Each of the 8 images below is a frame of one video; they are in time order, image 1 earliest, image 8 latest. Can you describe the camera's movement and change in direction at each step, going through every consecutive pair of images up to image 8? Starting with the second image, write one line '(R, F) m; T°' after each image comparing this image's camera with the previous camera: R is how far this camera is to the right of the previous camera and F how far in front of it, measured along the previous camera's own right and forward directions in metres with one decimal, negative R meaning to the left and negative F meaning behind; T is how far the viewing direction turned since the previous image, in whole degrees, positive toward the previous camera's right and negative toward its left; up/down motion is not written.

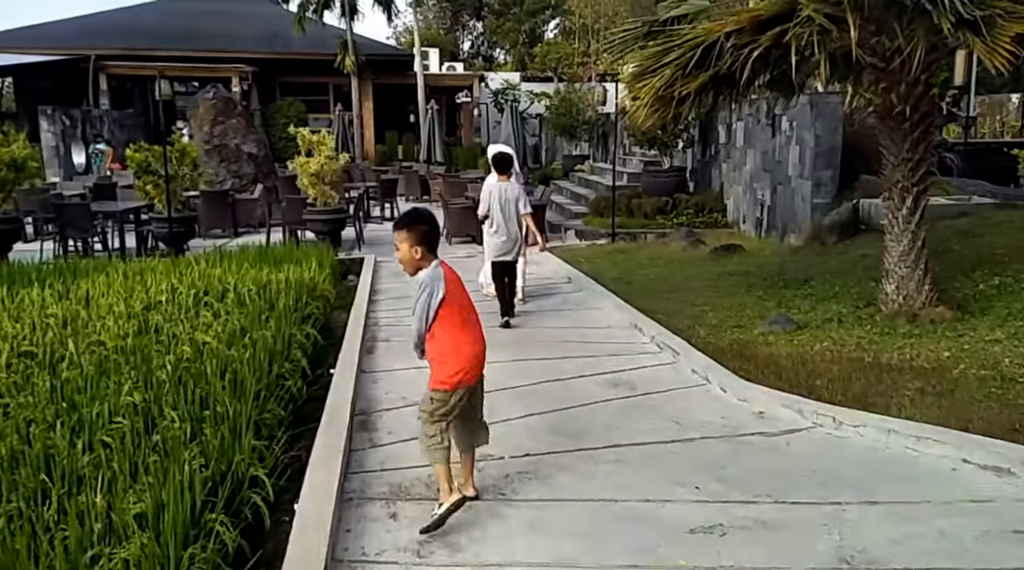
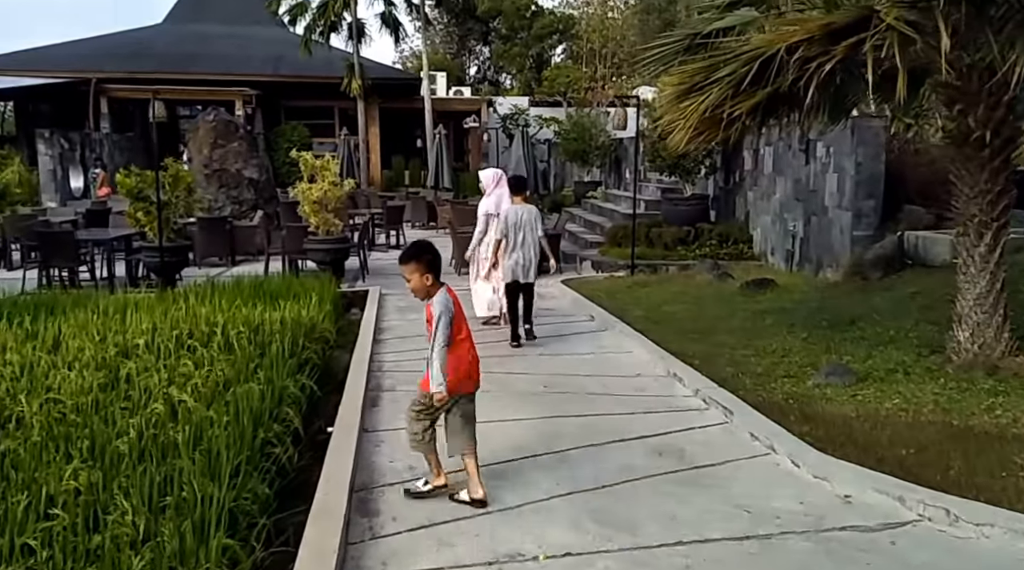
(-0.1, +0.7) m; 0°
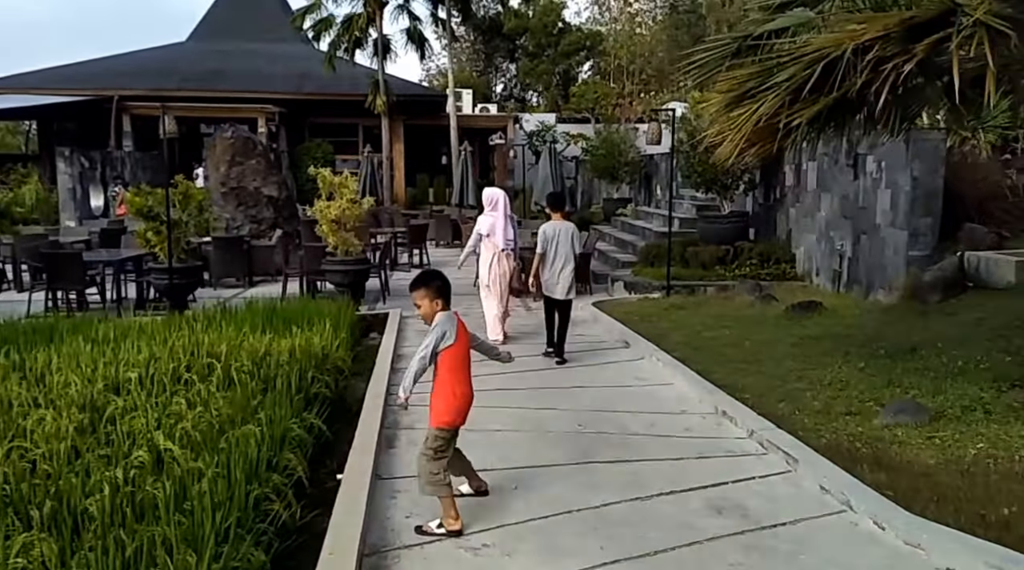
(0.0, +0.5) m; -2°
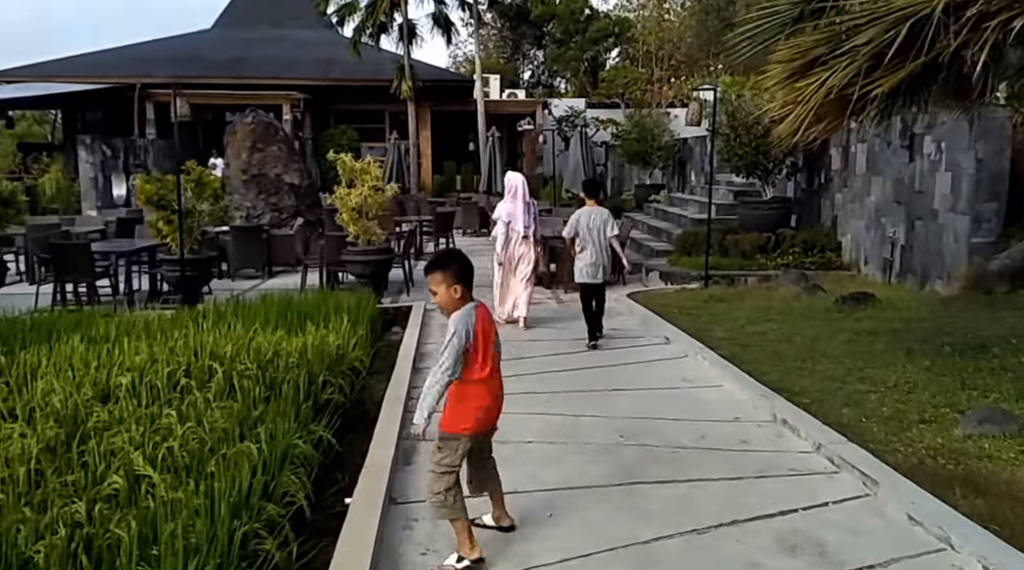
(0.0, +0.5) m; -2°
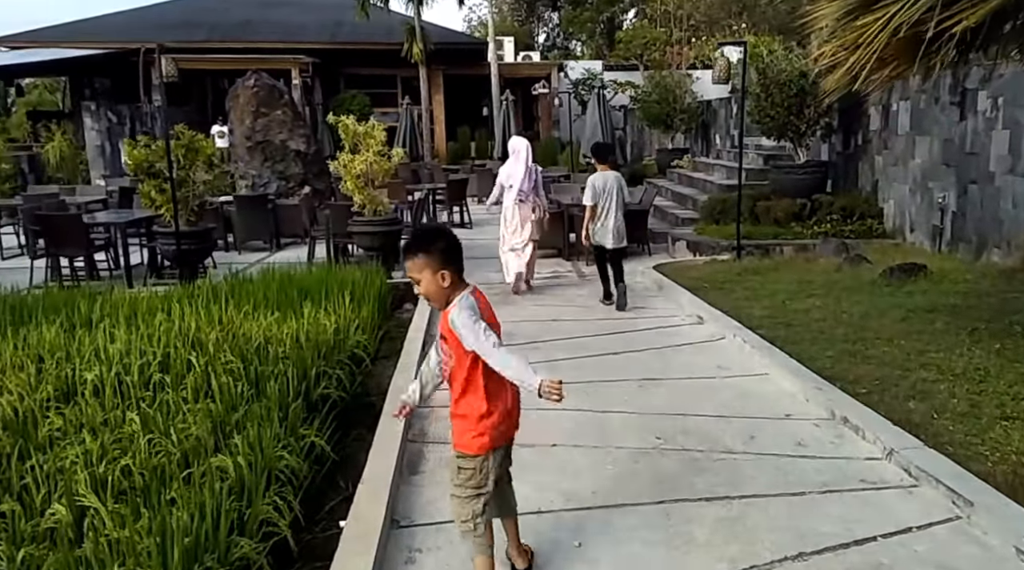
(0.0, +0.5) m; -1°
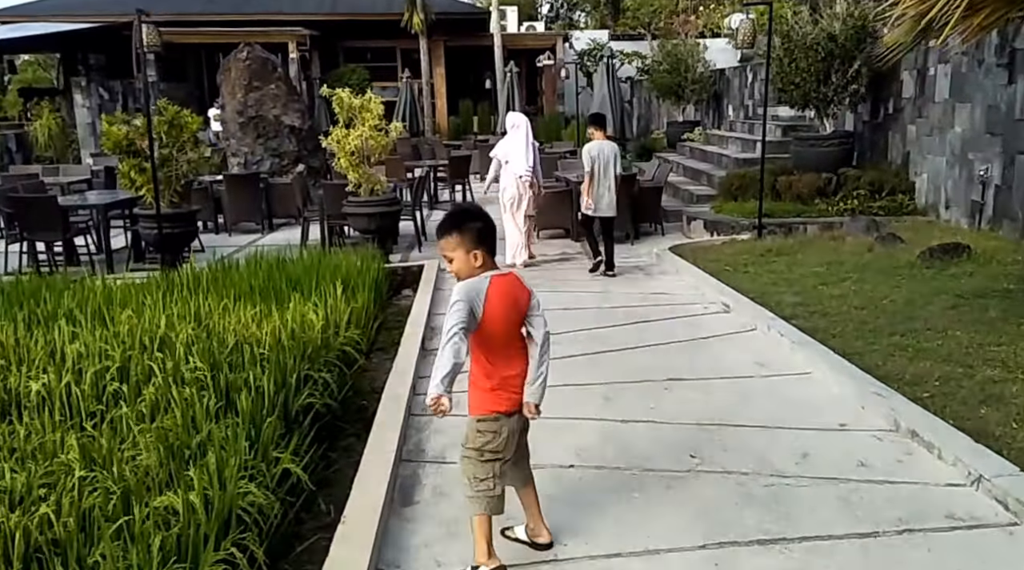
(0.0, +0.5) m; 0°
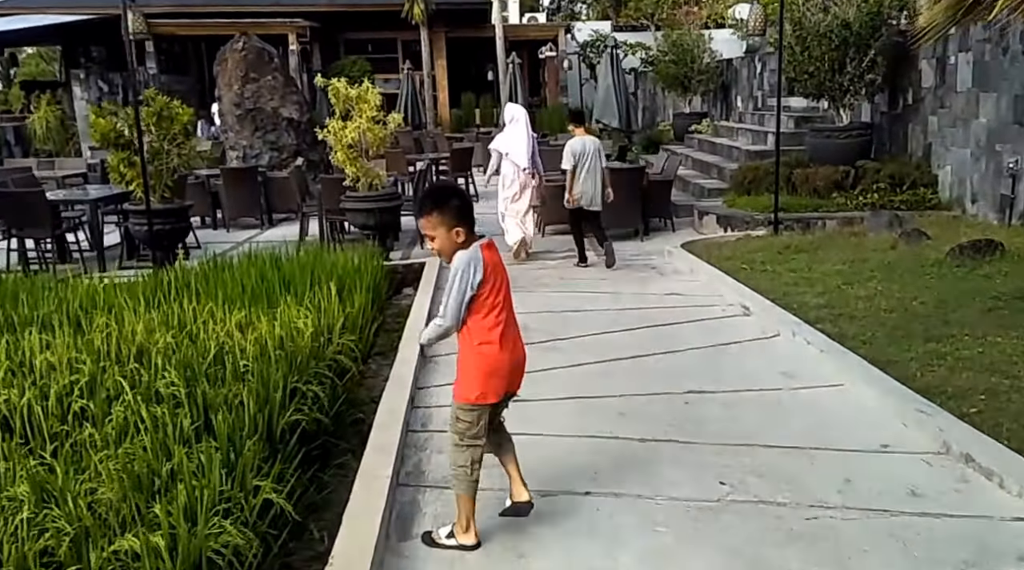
(0.0, +0.3) m; 0°
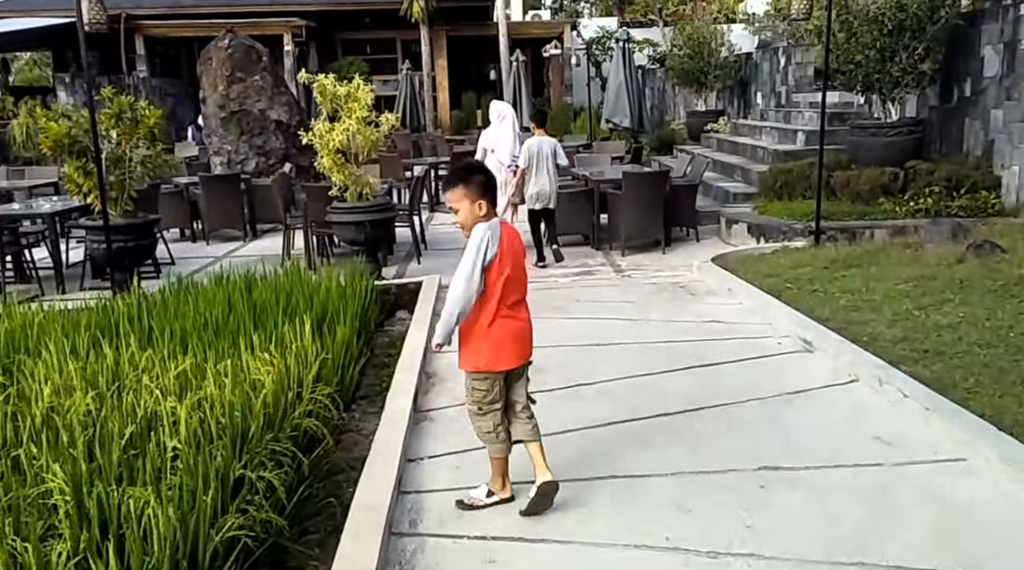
(0.0, +0.8) m; 0°
